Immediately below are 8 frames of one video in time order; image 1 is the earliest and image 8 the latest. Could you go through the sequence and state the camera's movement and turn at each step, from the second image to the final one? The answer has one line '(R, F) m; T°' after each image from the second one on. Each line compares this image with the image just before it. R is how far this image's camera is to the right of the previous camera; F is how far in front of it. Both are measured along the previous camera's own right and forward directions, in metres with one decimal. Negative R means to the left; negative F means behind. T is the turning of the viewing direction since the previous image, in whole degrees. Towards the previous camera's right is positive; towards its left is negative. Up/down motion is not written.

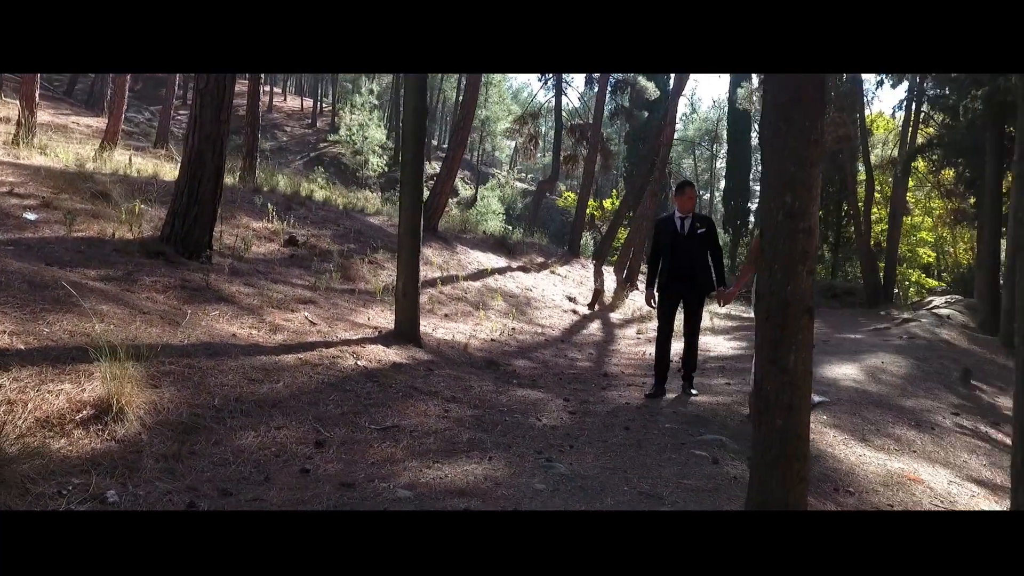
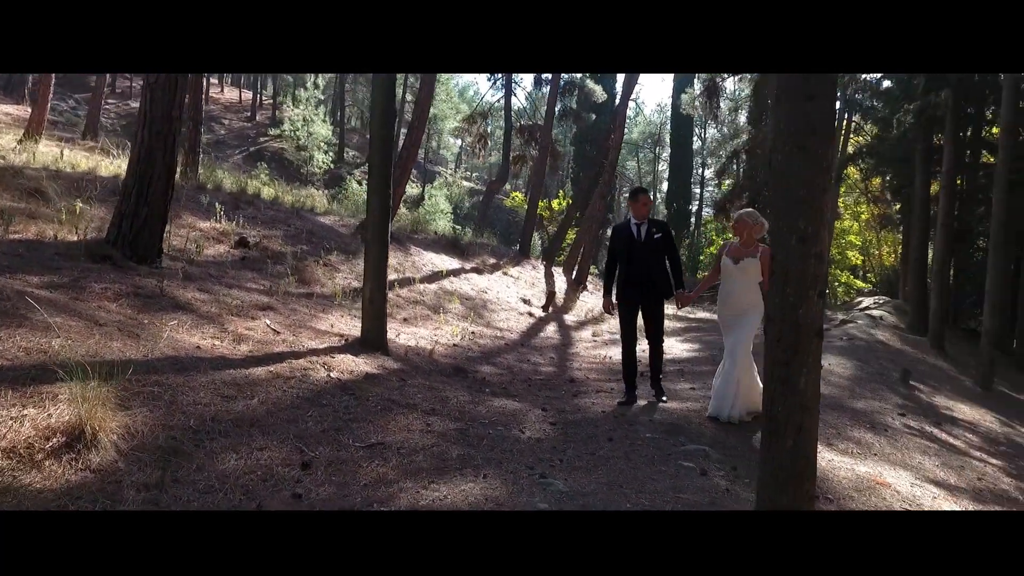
(-0.3, +0.1) m; +5°
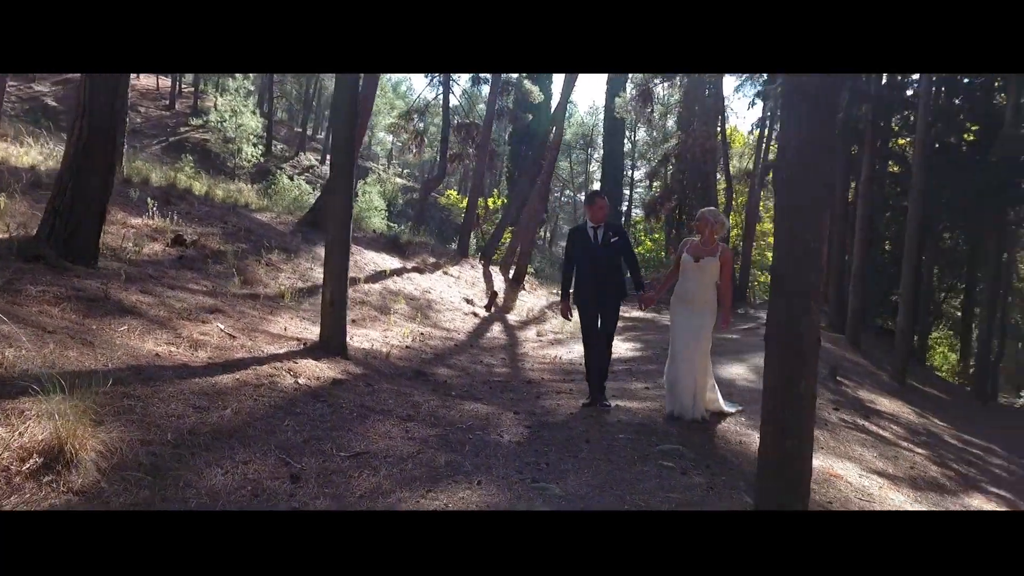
(-0.4, 0.0) m; +6°
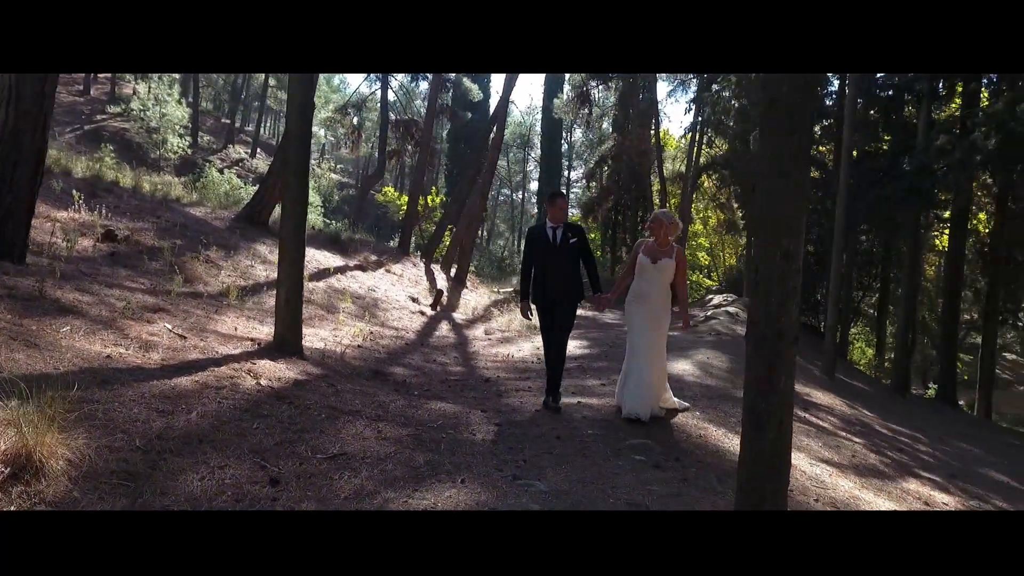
(-0.3, 0.0) m; +6°
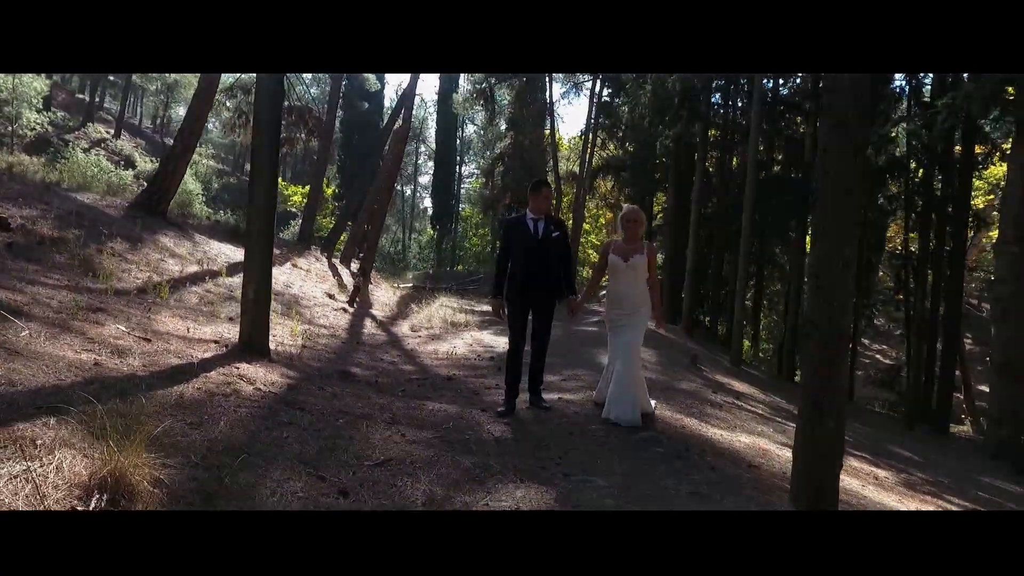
(-1.1, +0.1) m; +11°
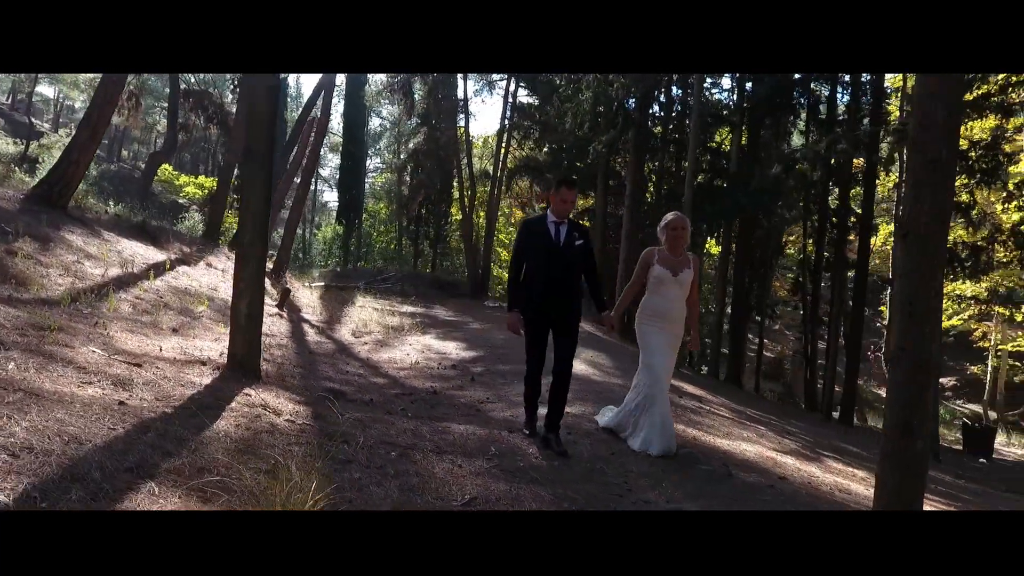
(-1.2, +0.3) m; +10°
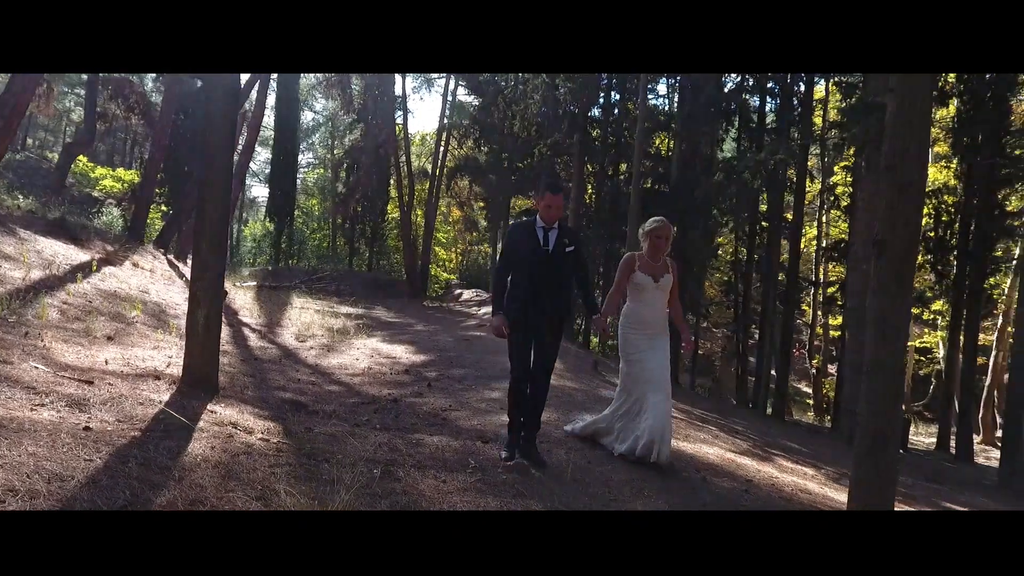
(-0.4, +0.1) m; +6°
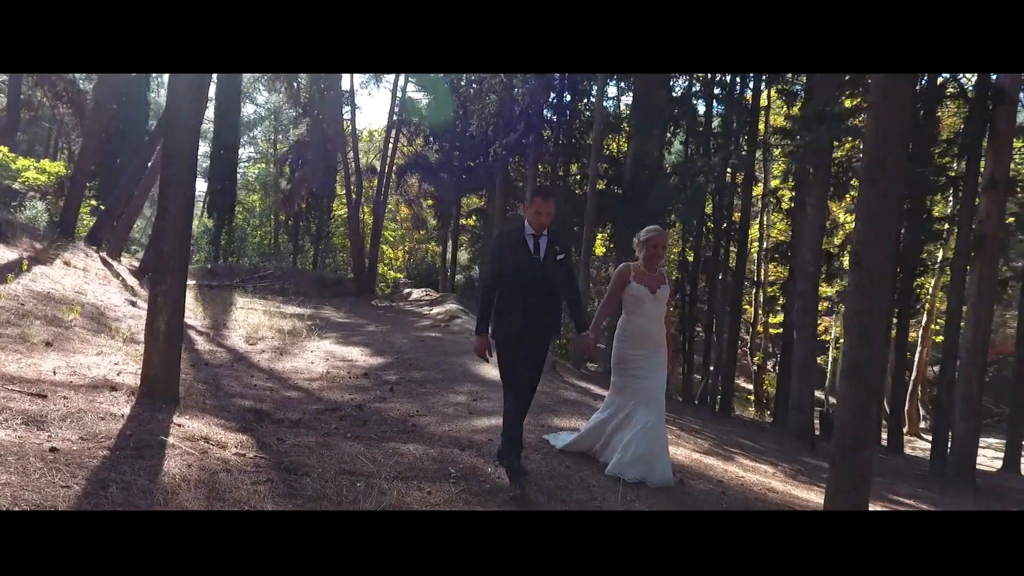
(-0.3, +0.1) m; +5°
